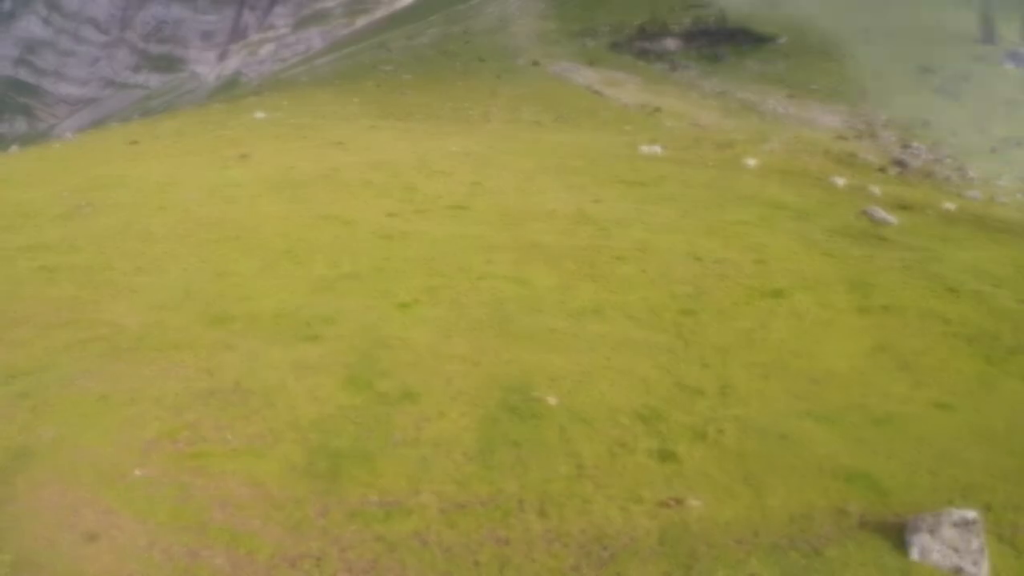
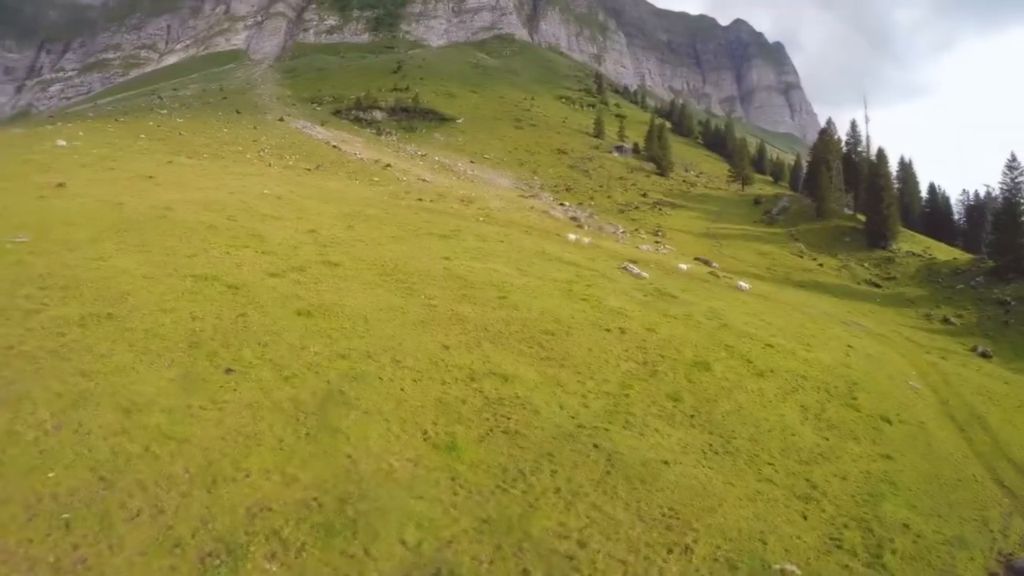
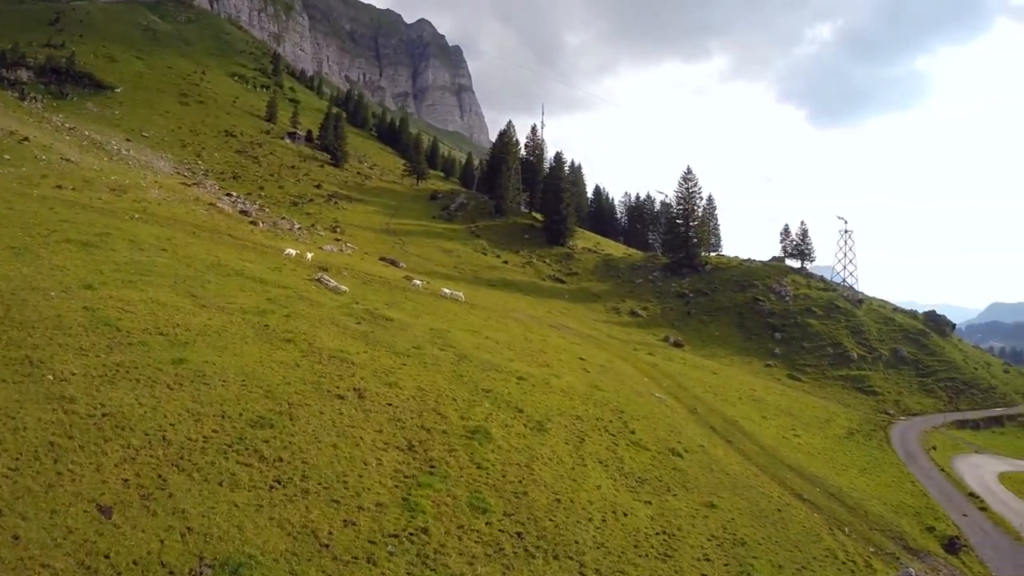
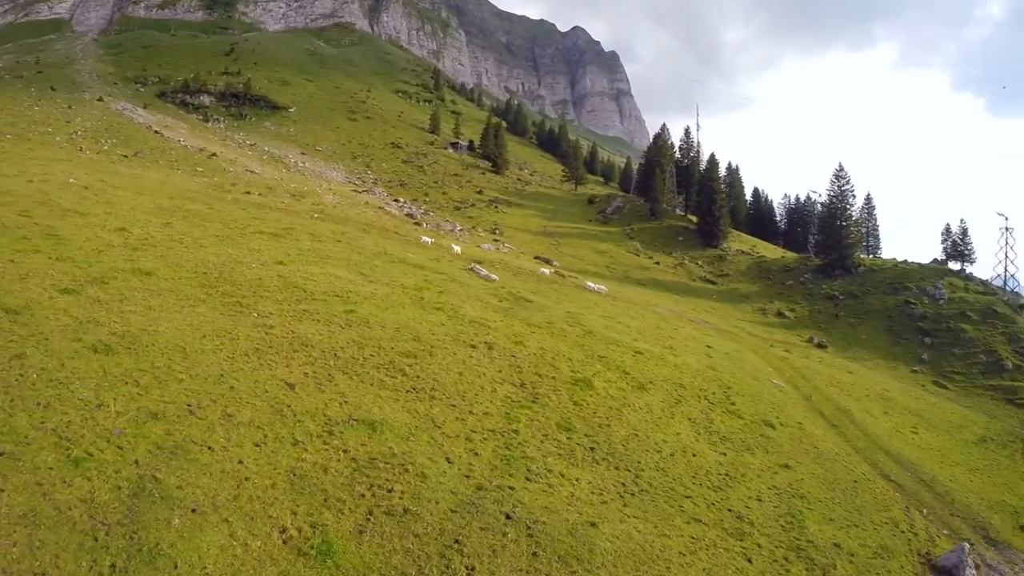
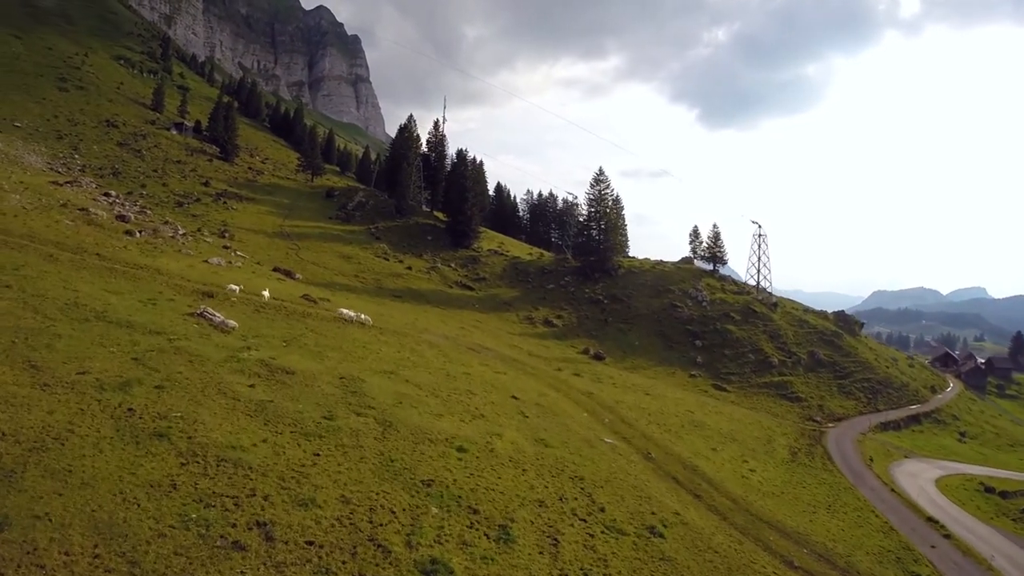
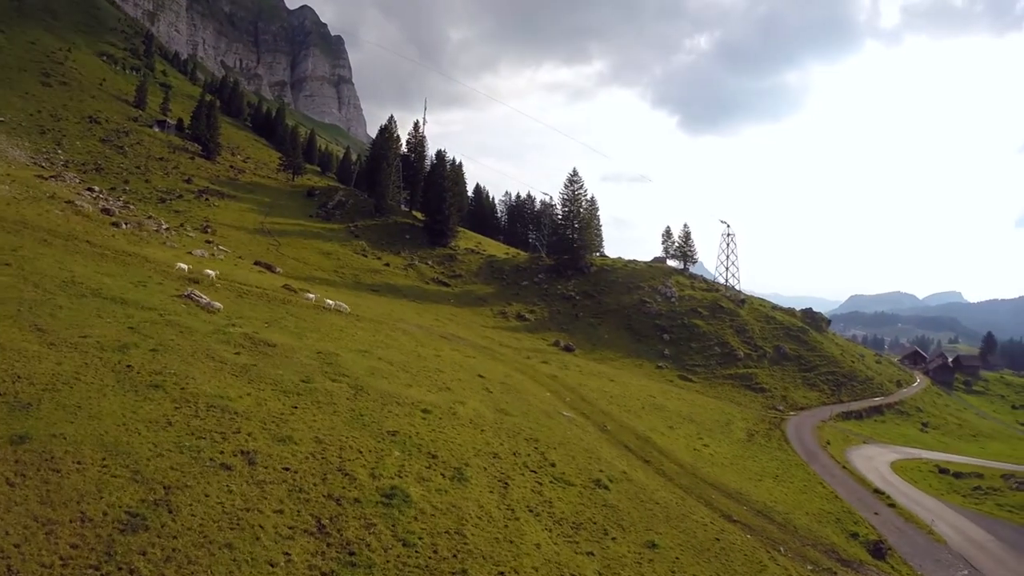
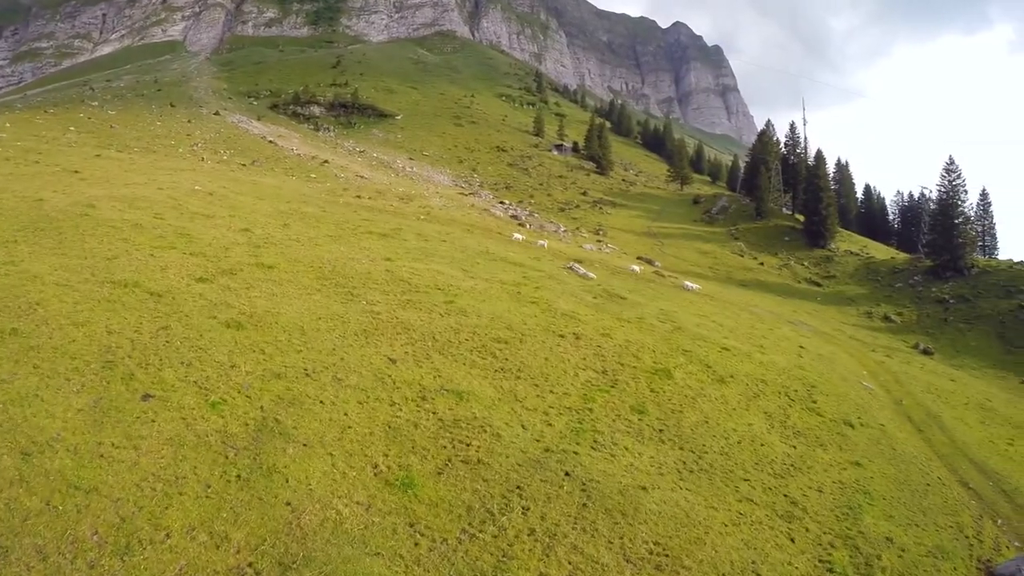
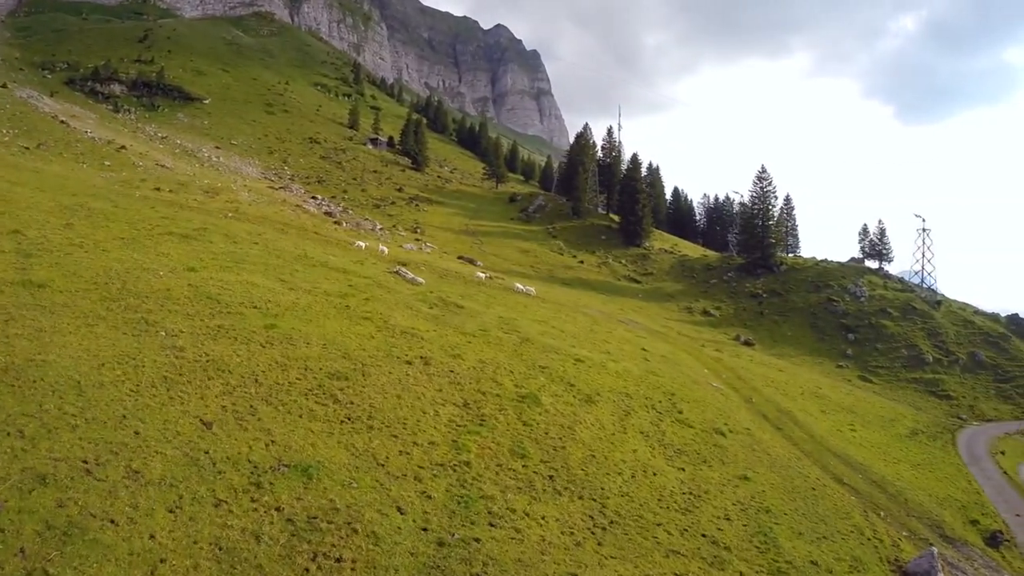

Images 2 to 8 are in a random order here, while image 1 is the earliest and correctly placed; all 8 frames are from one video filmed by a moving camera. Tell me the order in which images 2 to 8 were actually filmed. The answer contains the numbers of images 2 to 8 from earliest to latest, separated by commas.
2, 7, 4, 8, 3, 6, 5
